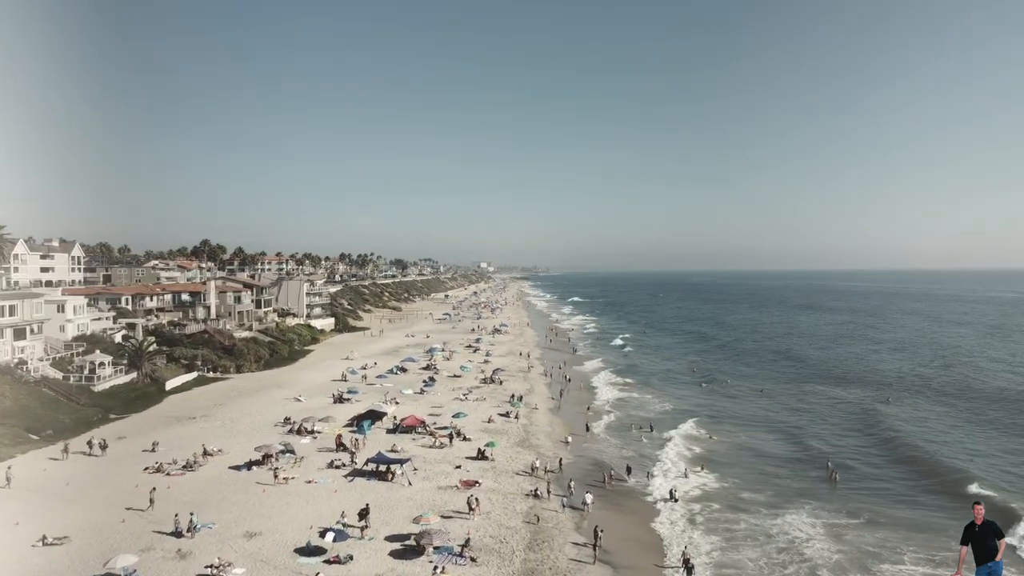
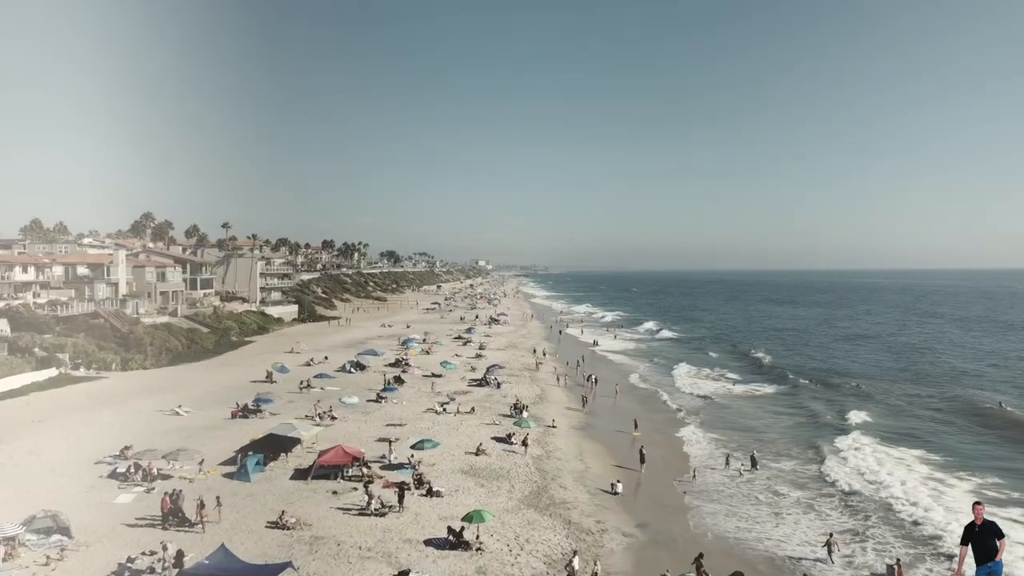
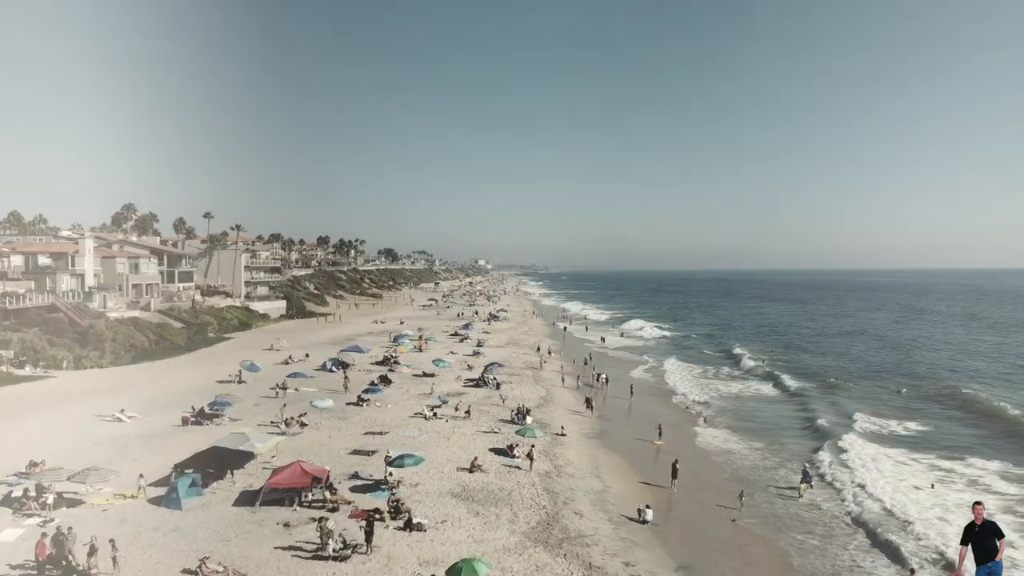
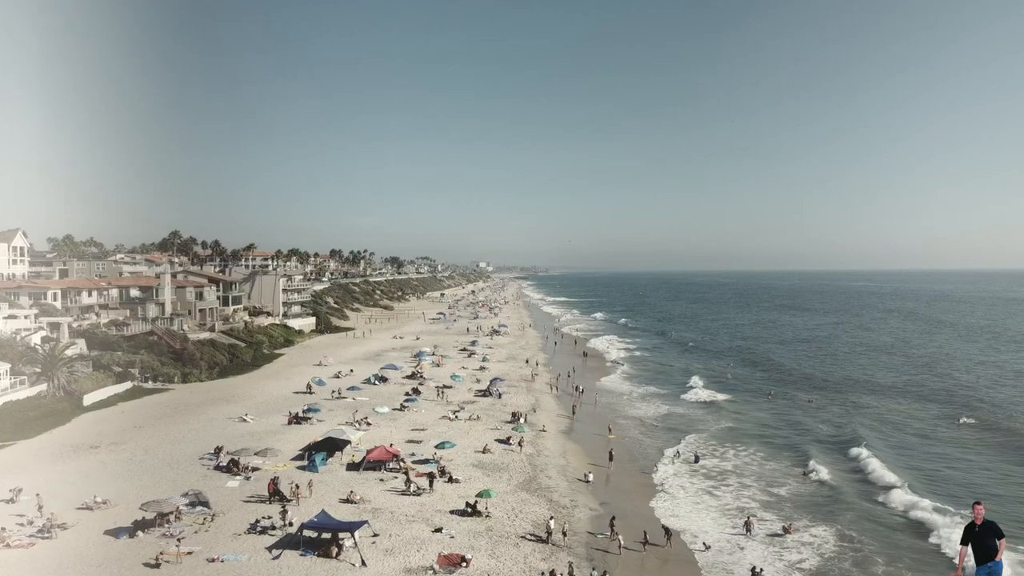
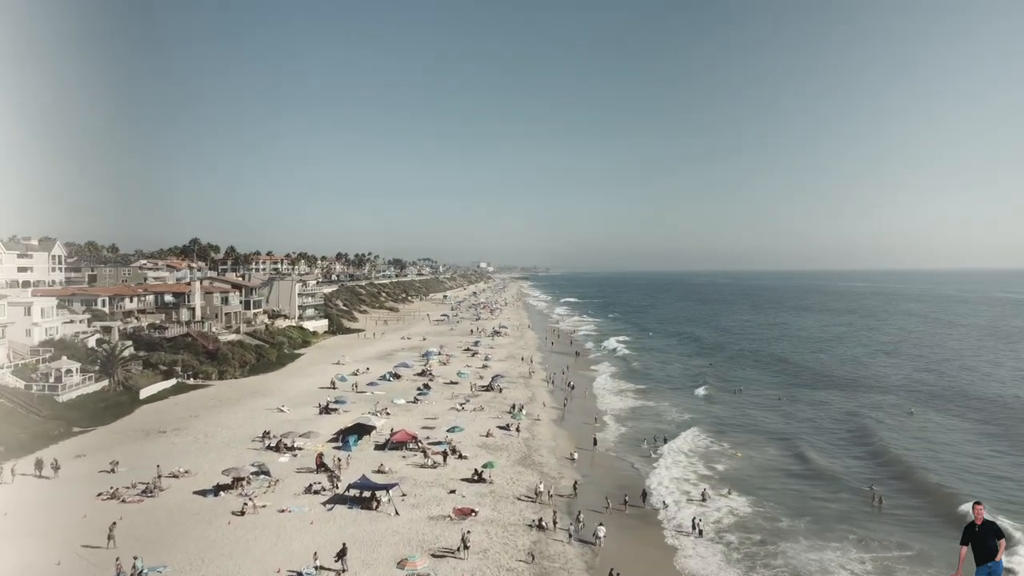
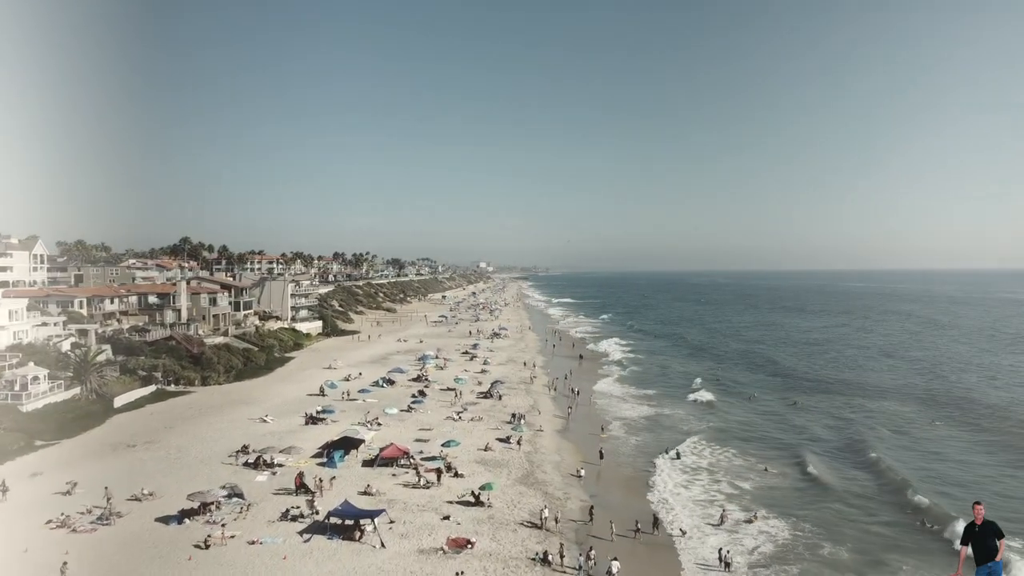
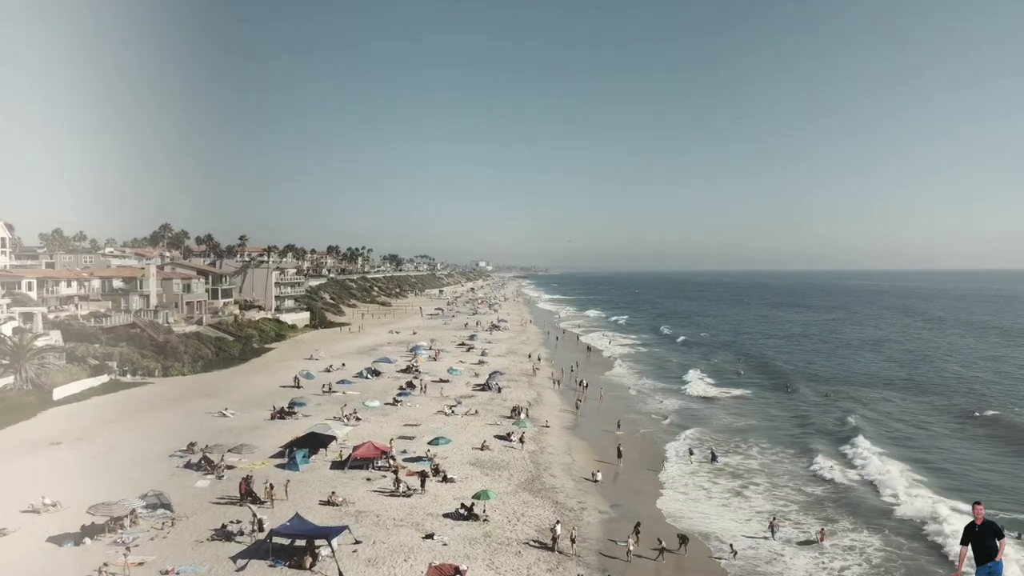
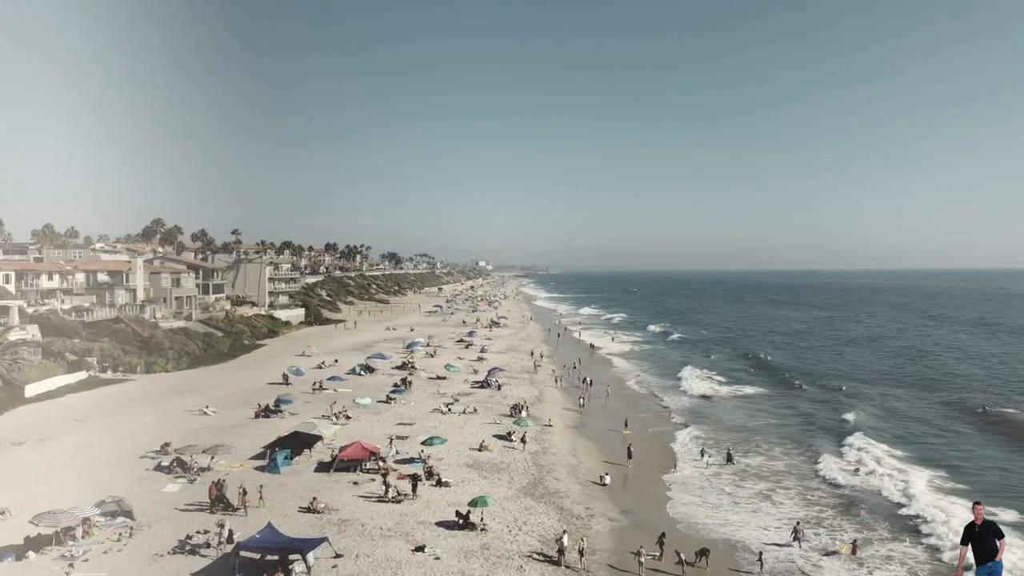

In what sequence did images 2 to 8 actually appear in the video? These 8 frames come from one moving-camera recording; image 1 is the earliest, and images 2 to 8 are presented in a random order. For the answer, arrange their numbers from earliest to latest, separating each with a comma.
5, 6, 4, 7, 8, 2, 3
